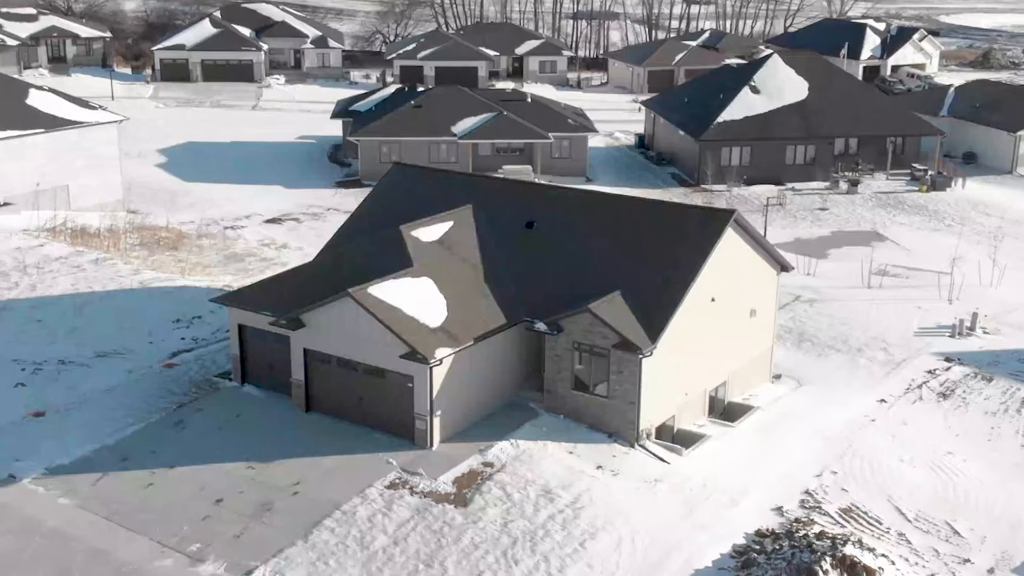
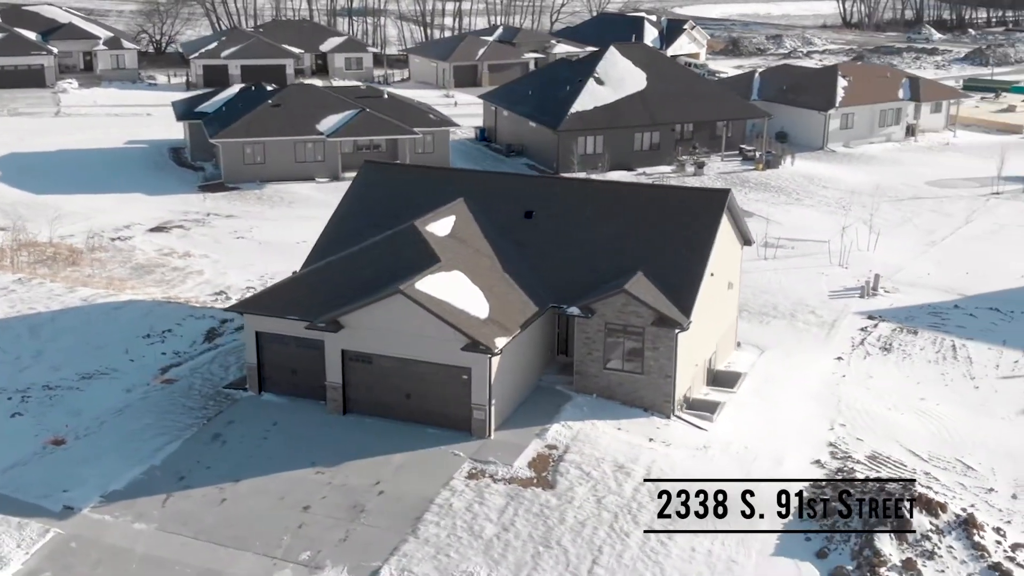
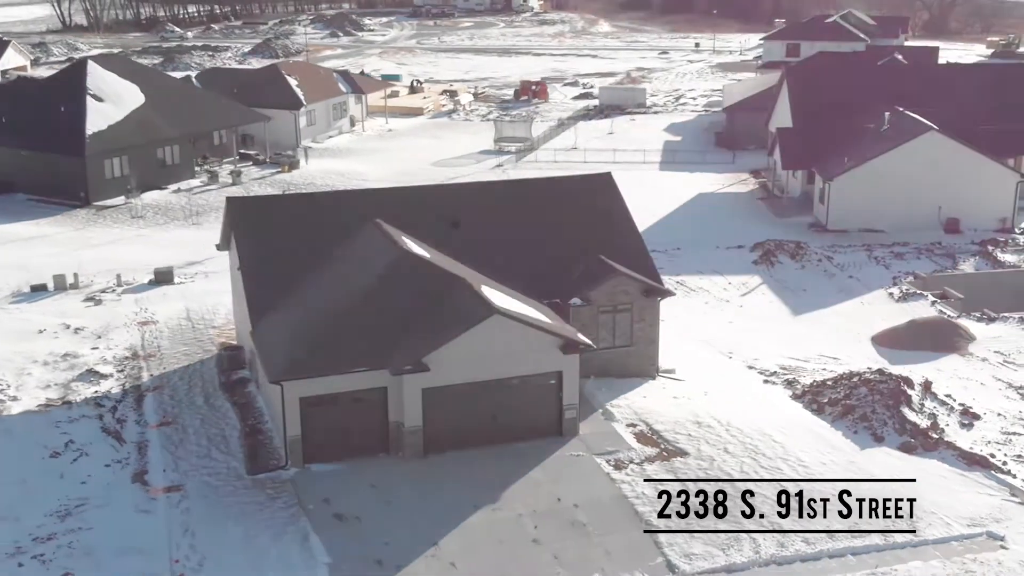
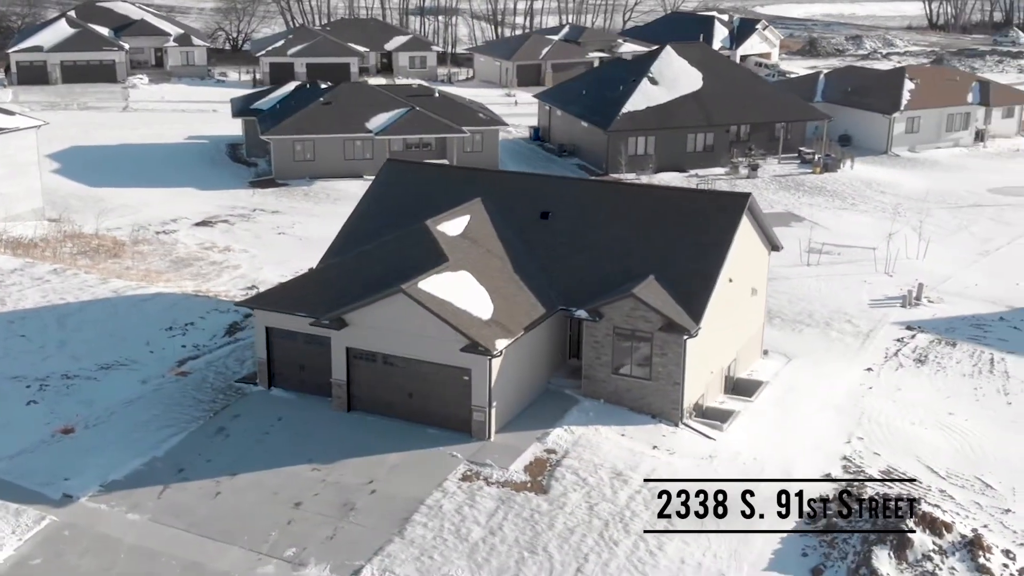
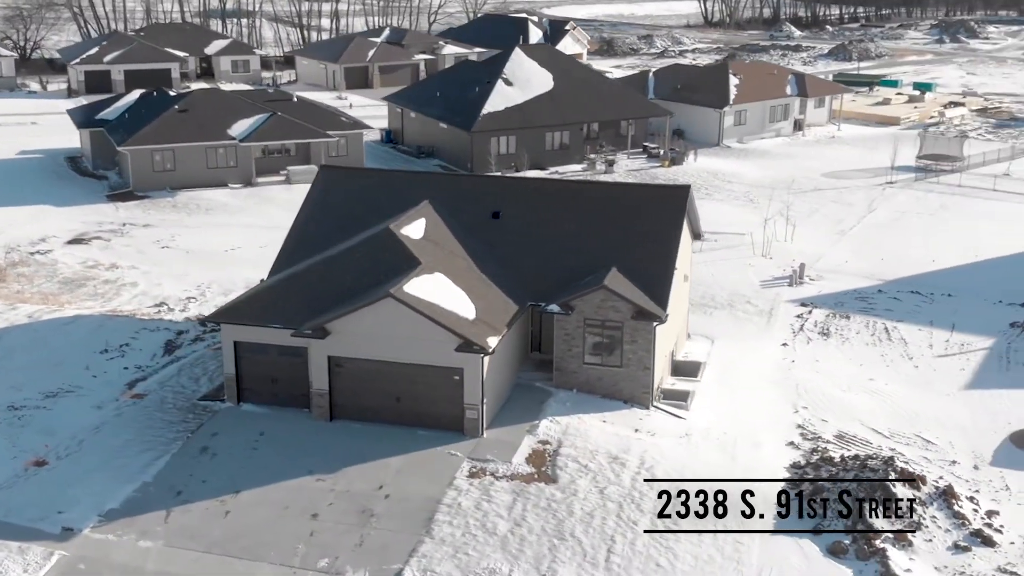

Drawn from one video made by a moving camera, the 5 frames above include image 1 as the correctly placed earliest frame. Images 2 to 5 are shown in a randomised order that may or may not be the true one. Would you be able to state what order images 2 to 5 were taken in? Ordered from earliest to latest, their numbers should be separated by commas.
4, 2, 5, 3
